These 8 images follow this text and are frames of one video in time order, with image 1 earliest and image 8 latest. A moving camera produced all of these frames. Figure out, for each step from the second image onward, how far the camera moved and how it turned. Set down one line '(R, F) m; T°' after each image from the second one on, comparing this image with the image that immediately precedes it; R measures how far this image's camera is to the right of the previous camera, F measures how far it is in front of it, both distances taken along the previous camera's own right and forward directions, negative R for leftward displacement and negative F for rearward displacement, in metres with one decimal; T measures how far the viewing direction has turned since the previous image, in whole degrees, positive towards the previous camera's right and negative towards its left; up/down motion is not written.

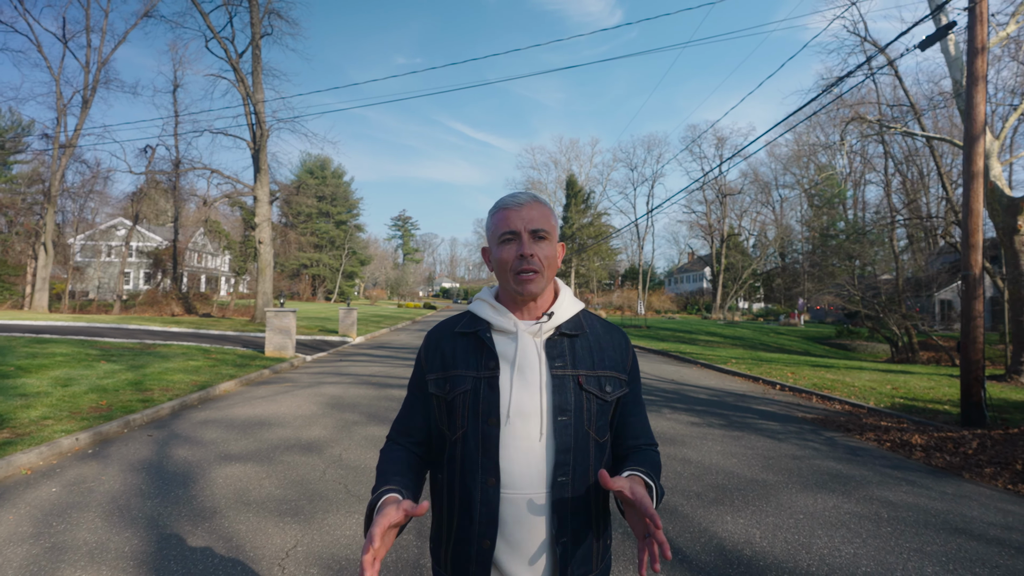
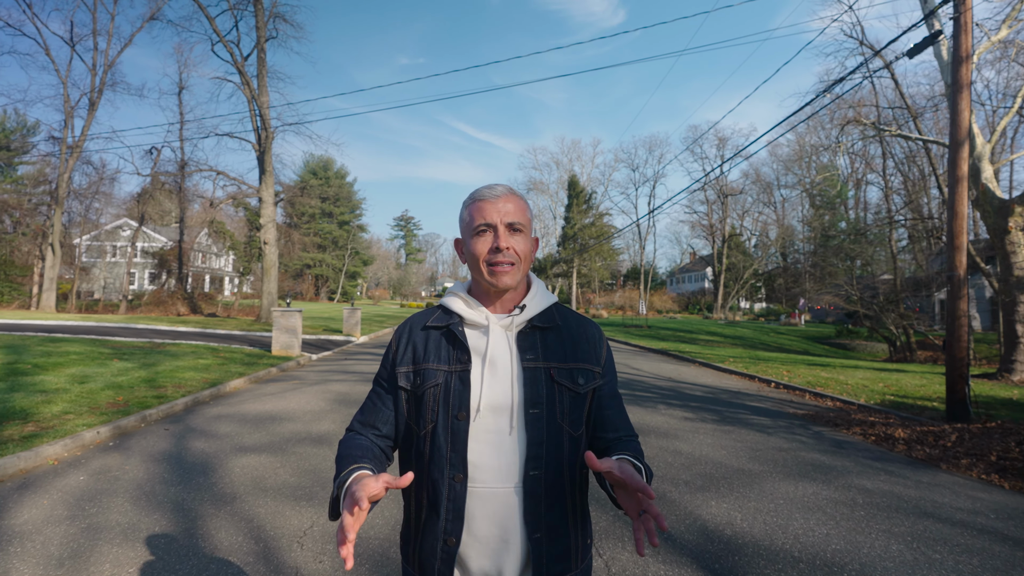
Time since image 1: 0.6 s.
(0.0, -0.3) m; 0°
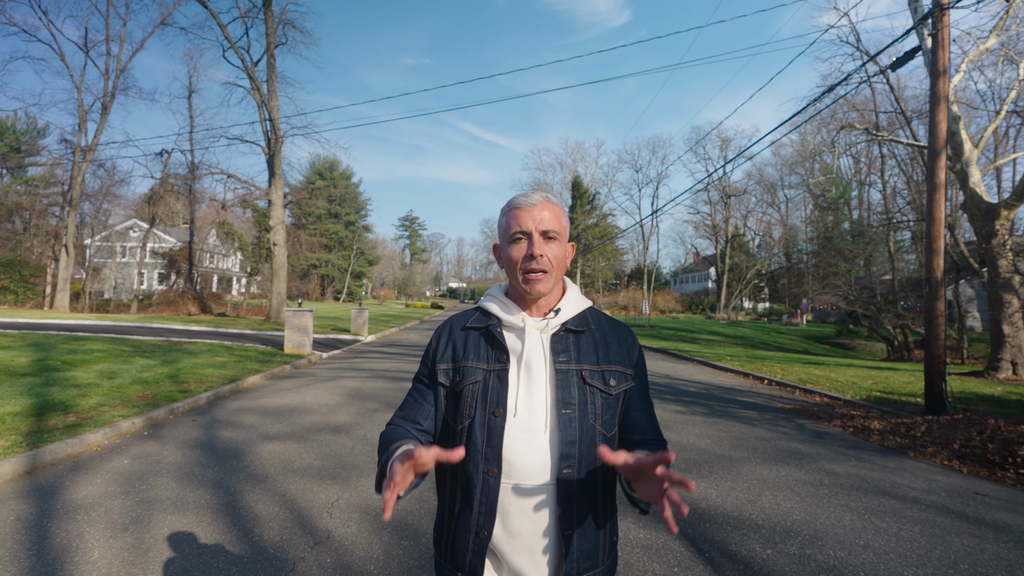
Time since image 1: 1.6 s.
(0.0, -0.5) m; 0°
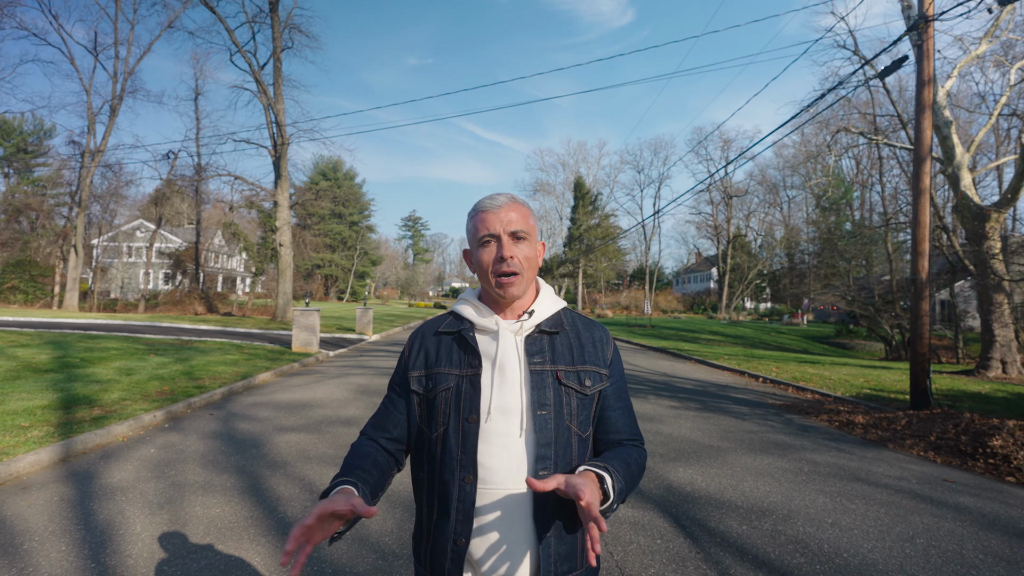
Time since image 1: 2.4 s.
(0.0, -0.4) m; 0°
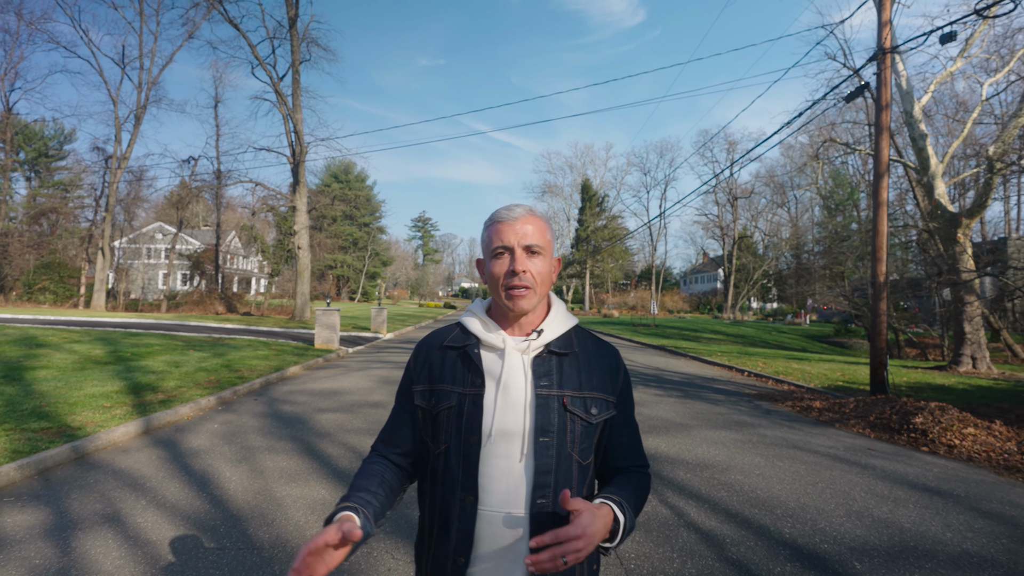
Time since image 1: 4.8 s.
(+0.1, -1.2) m; -1°
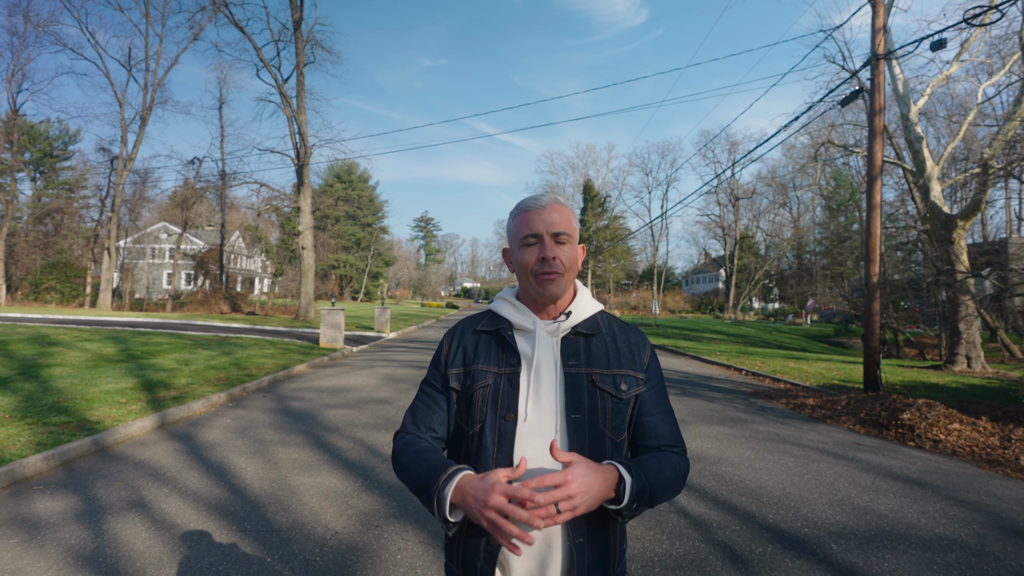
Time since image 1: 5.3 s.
(0.0, -0.3) m; 0°
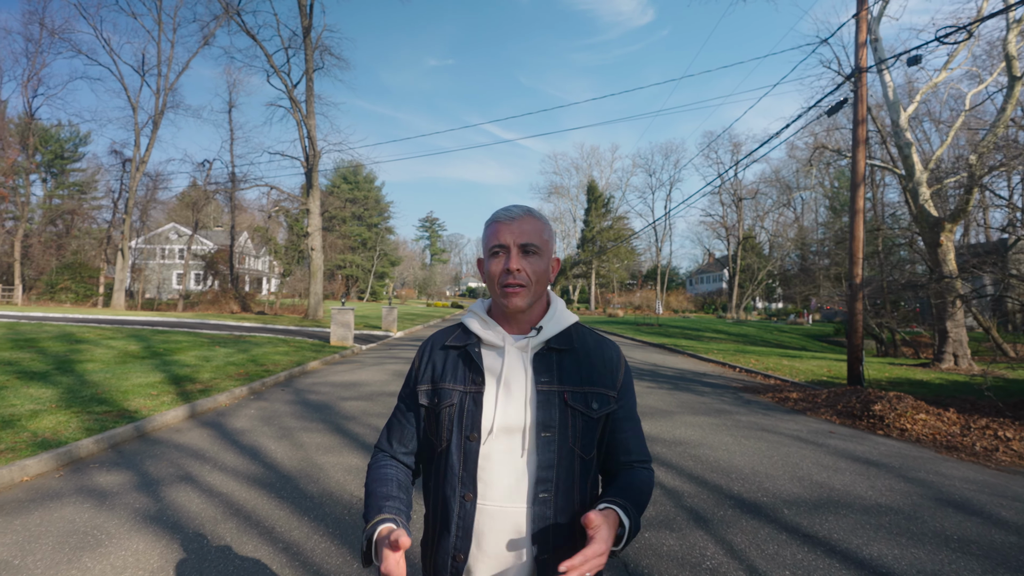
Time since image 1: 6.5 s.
(0.0, -0.6) m; -1°
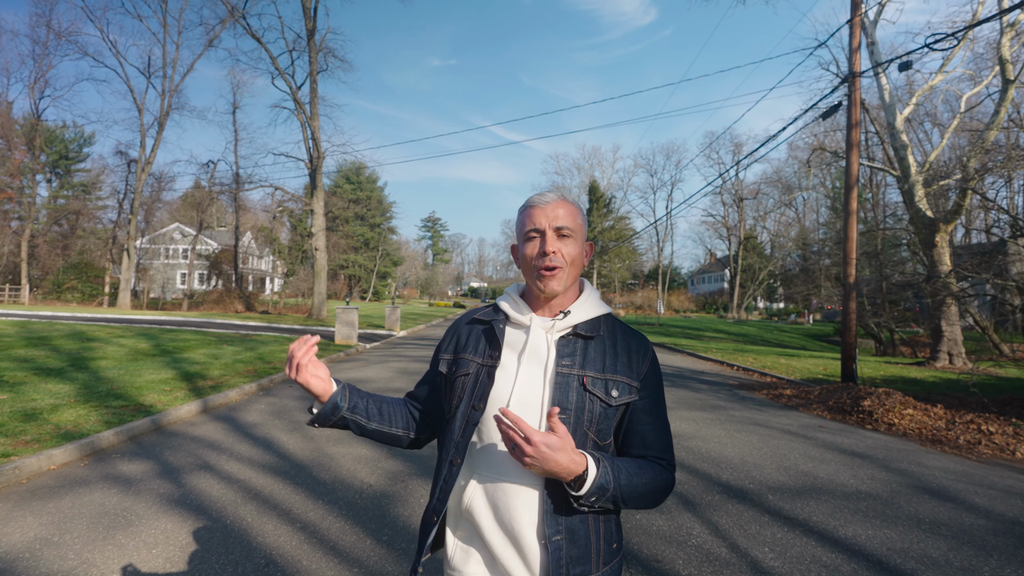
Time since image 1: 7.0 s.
(0.0, -0.3) m; 0°
